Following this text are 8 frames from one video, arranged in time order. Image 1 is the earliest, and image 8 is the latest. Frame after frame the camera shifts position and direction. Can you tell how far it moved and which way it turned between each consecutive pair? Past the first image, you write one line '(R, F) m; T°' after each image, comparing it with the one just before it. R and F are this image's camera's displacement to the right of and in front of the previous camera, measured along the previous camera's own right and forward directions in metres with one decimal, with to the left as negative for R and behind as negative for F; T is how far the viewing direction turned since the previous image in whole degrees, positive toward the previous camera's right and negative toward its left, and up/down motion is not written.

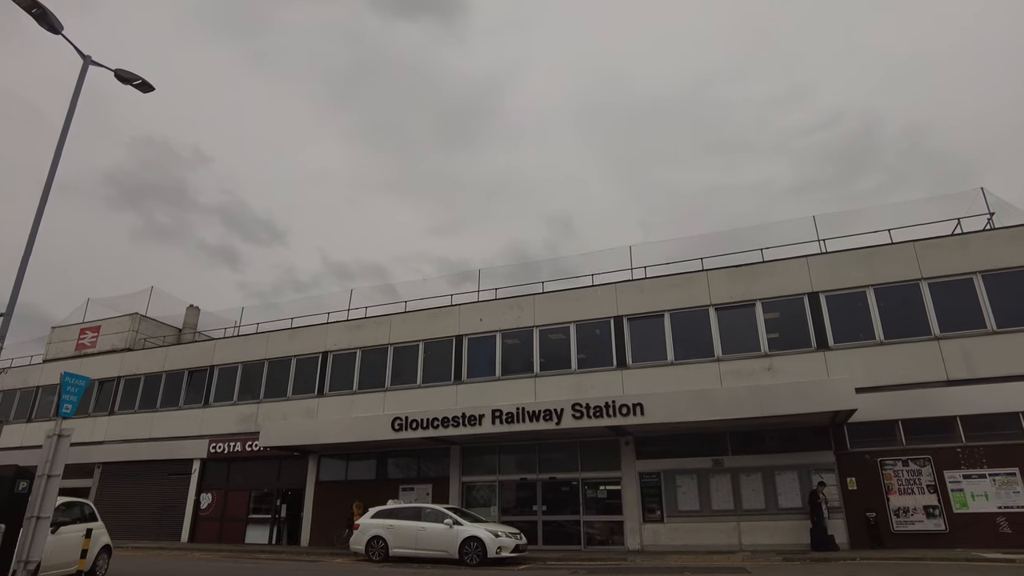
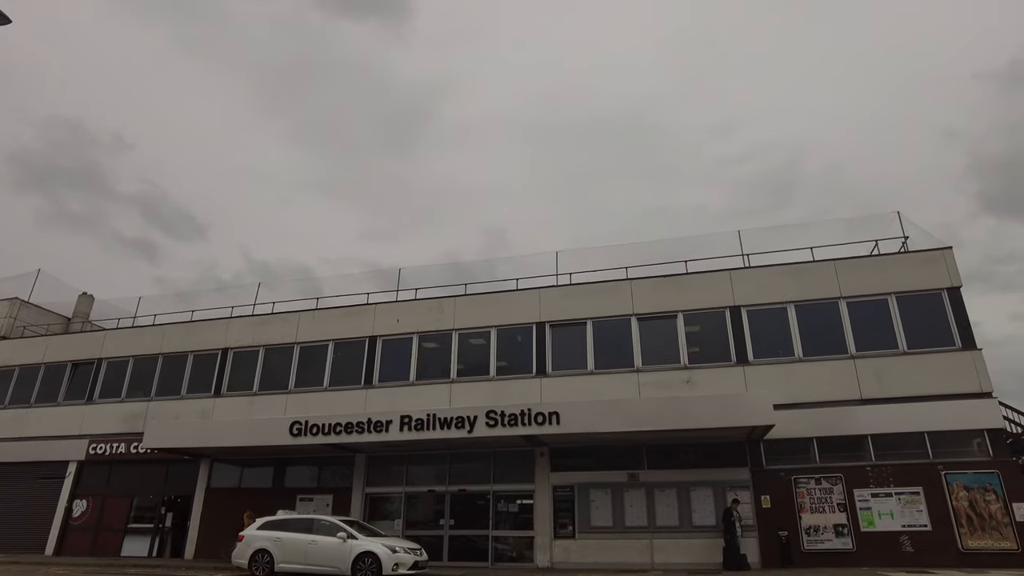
(+1.1, +0.7) m; +3°
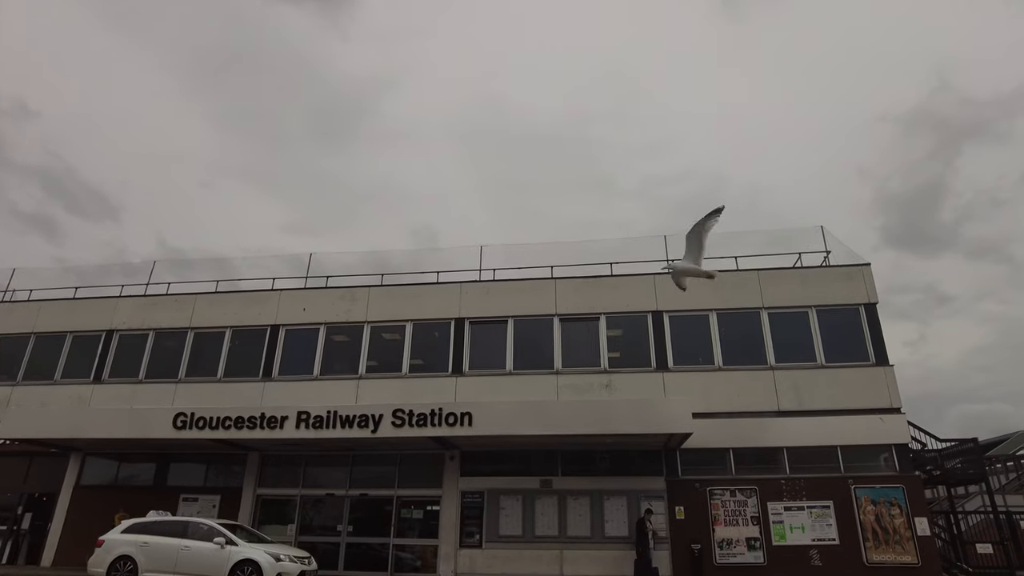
(+0.3, +0.8) m; +6°
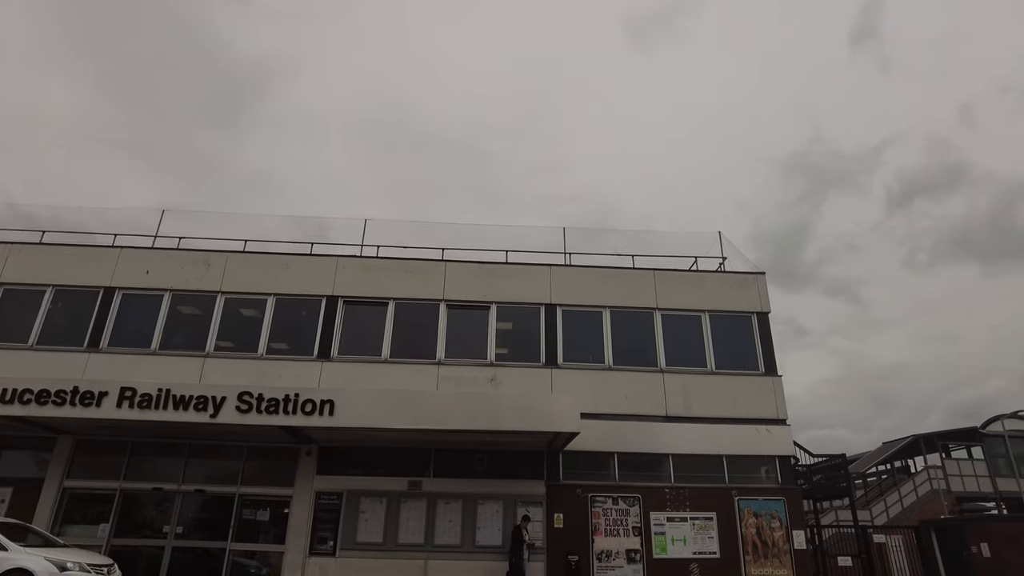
(+0.2, +1.3) m; +9°
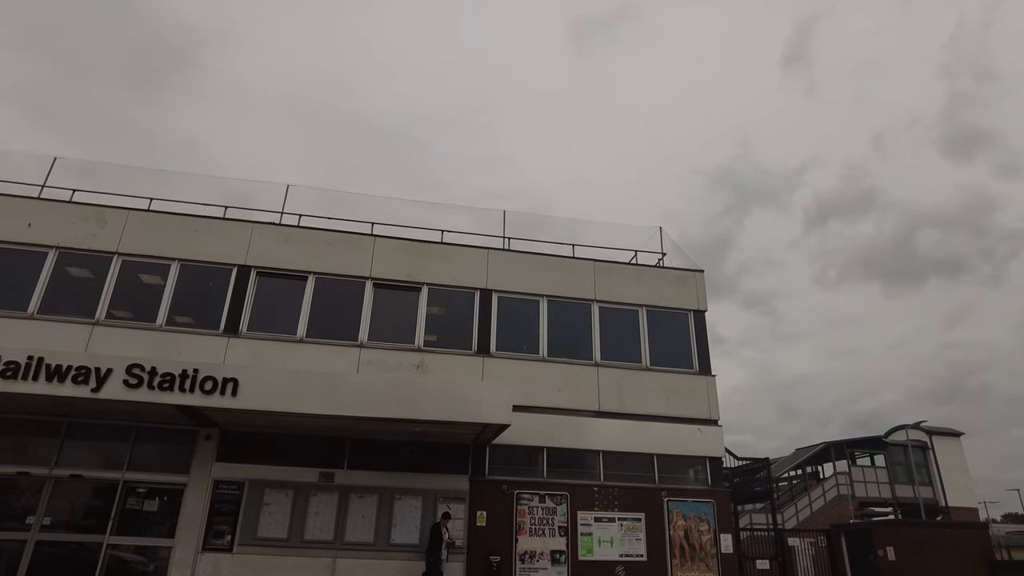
(-0.1, +0.8) m; +6°
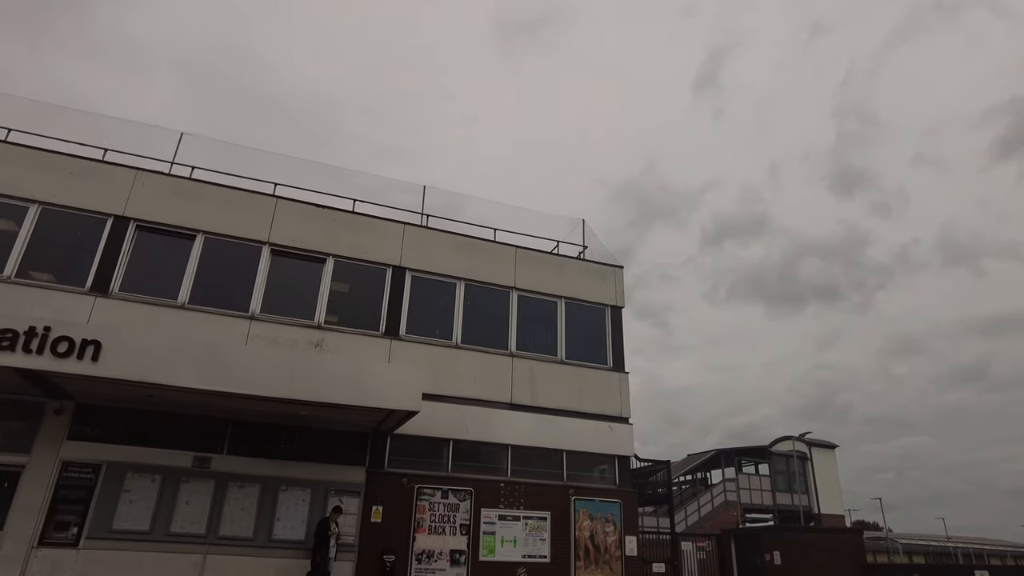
(-0.1, +0.8) m; +8°
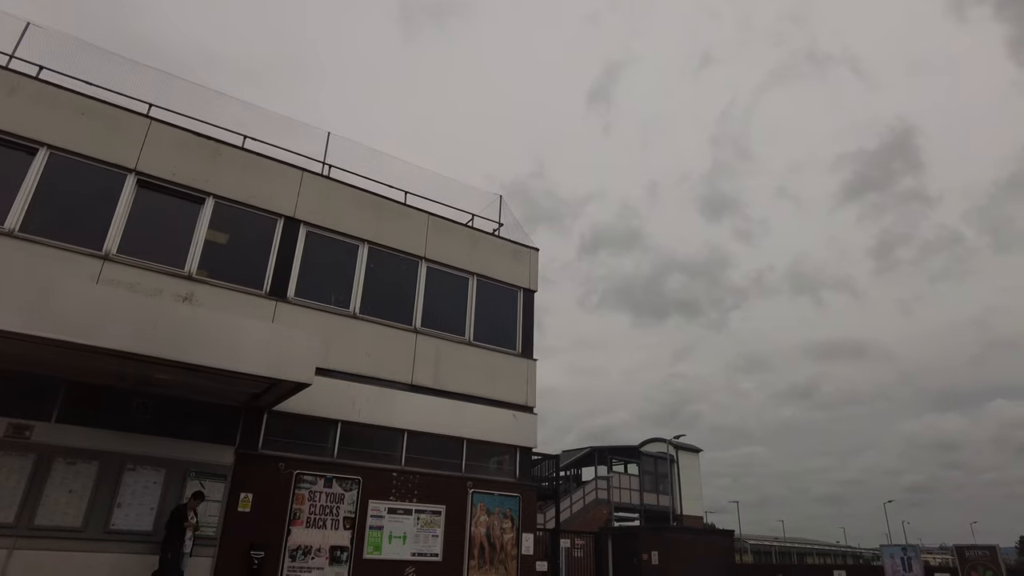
(-0.5, +1.1) m; +10°
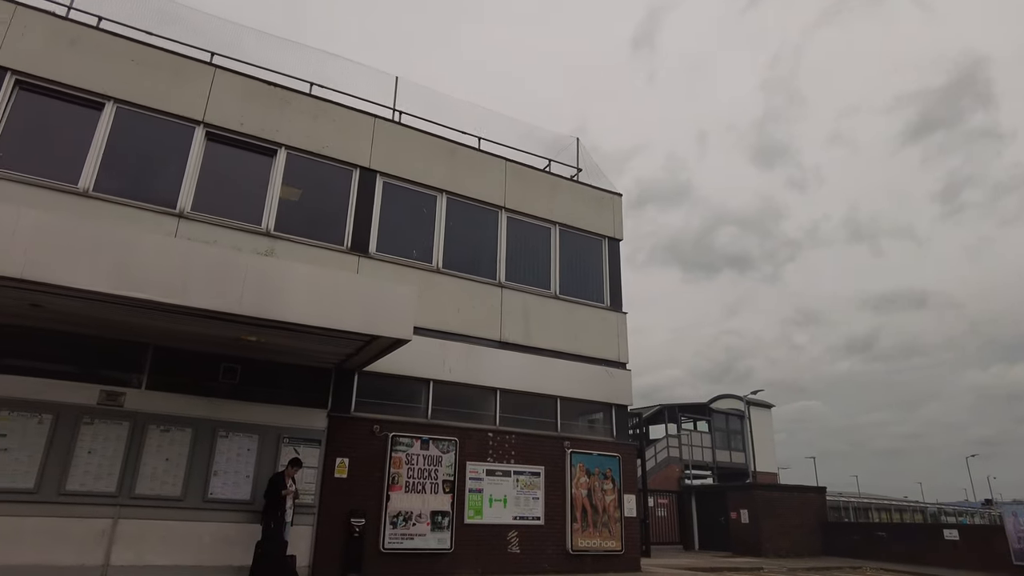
(-0.7, +0.7) m; -4°
